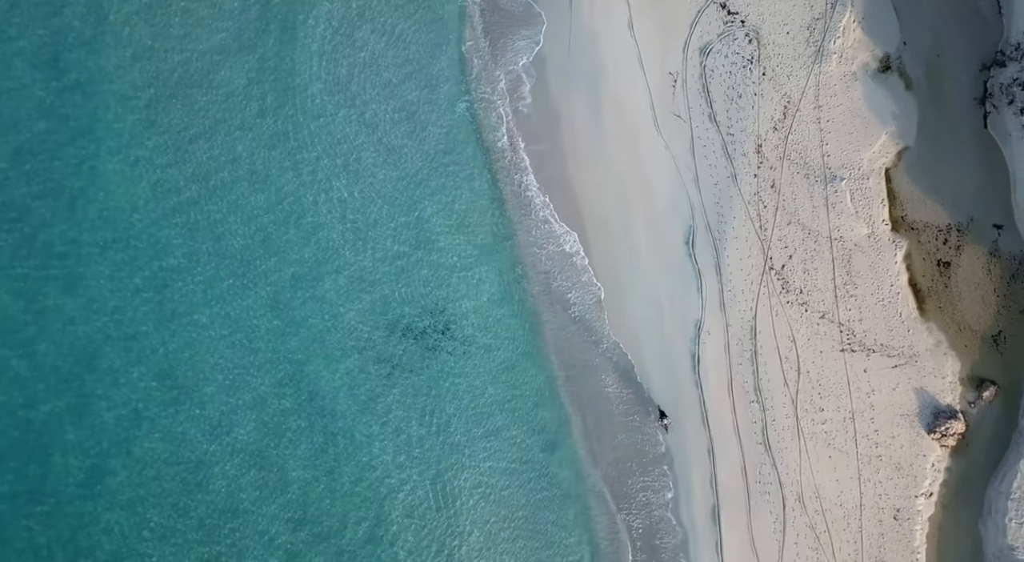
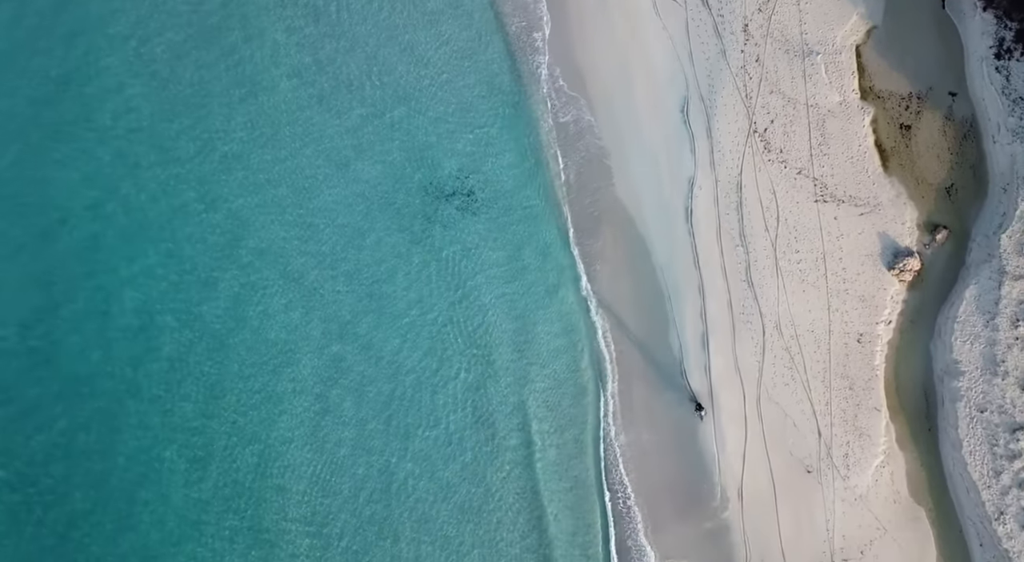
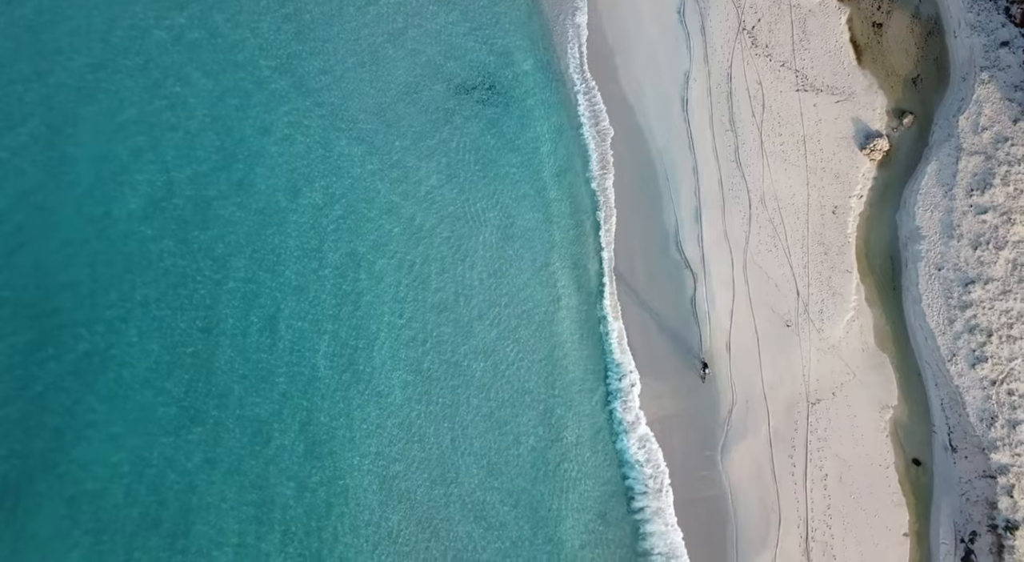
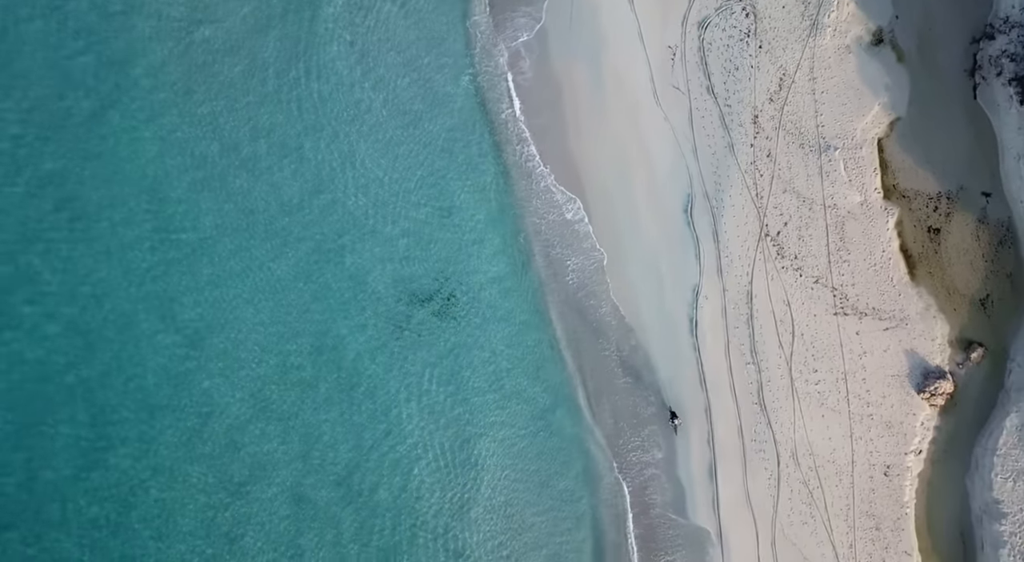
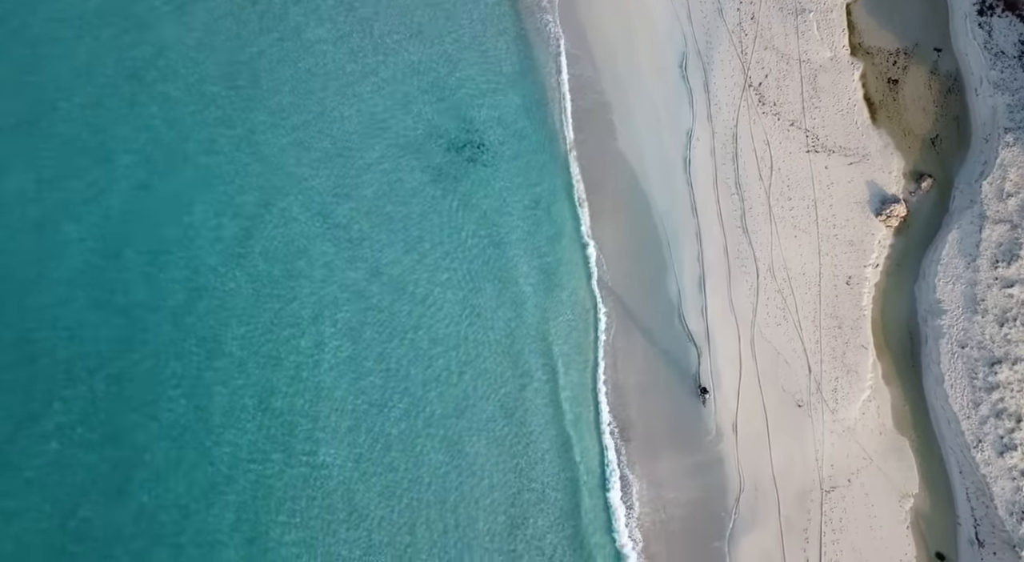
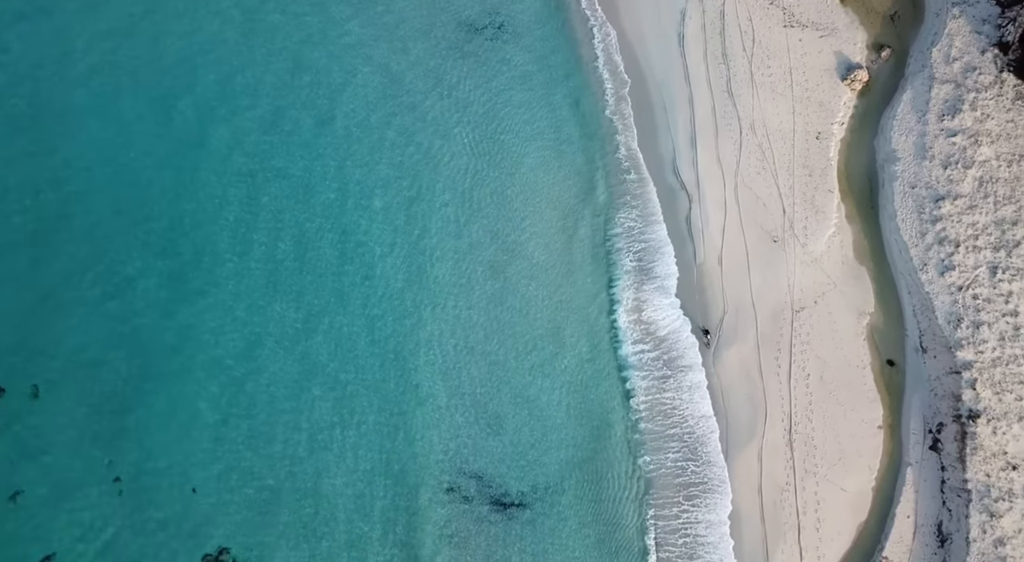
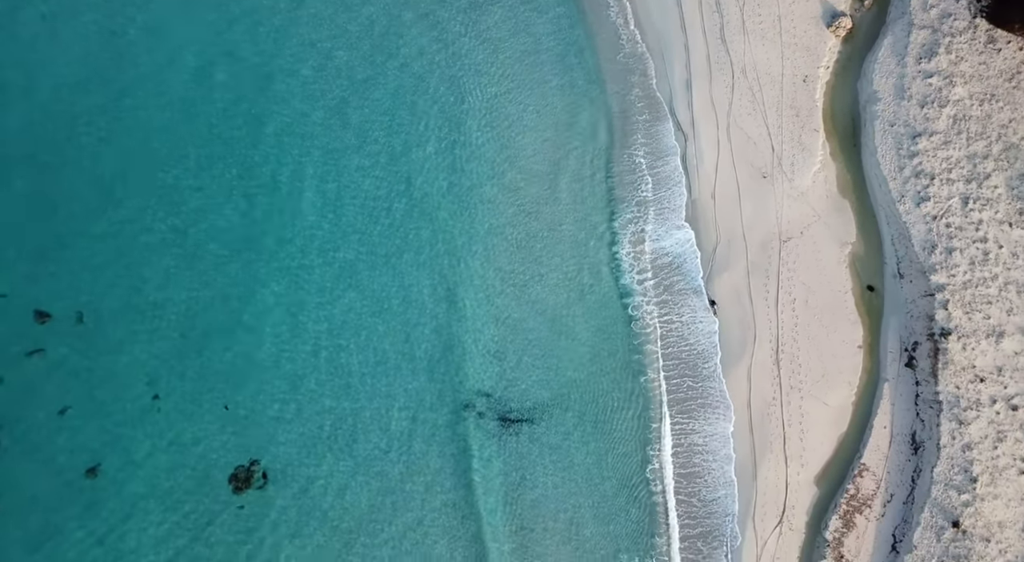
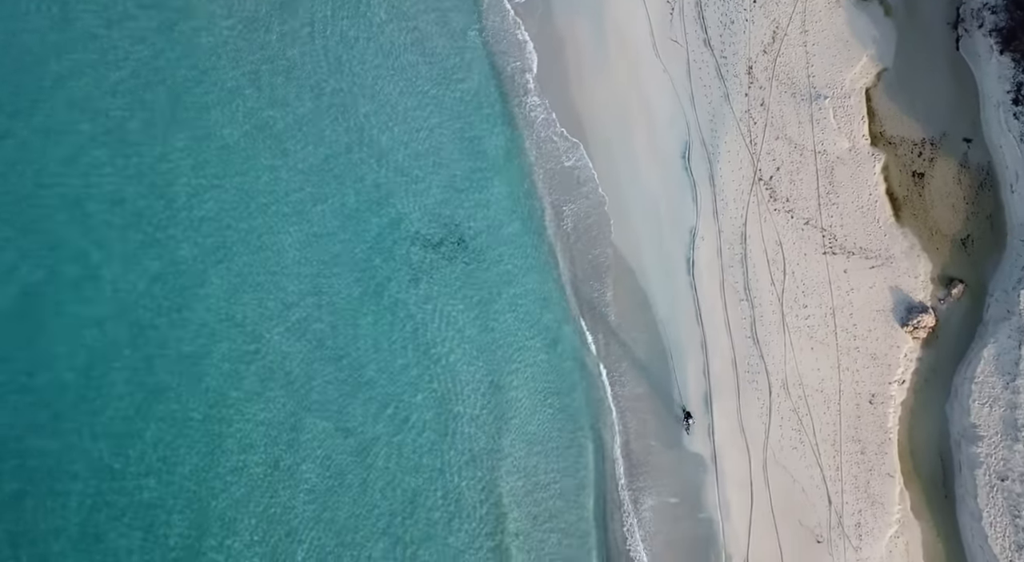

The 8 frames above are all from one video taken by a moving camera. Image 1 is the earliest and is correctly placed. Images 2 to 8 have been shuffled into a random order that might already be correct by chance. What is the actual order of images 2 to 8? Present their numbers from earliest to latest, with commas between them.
4, 8, 2, 5, 3, 6, 7
